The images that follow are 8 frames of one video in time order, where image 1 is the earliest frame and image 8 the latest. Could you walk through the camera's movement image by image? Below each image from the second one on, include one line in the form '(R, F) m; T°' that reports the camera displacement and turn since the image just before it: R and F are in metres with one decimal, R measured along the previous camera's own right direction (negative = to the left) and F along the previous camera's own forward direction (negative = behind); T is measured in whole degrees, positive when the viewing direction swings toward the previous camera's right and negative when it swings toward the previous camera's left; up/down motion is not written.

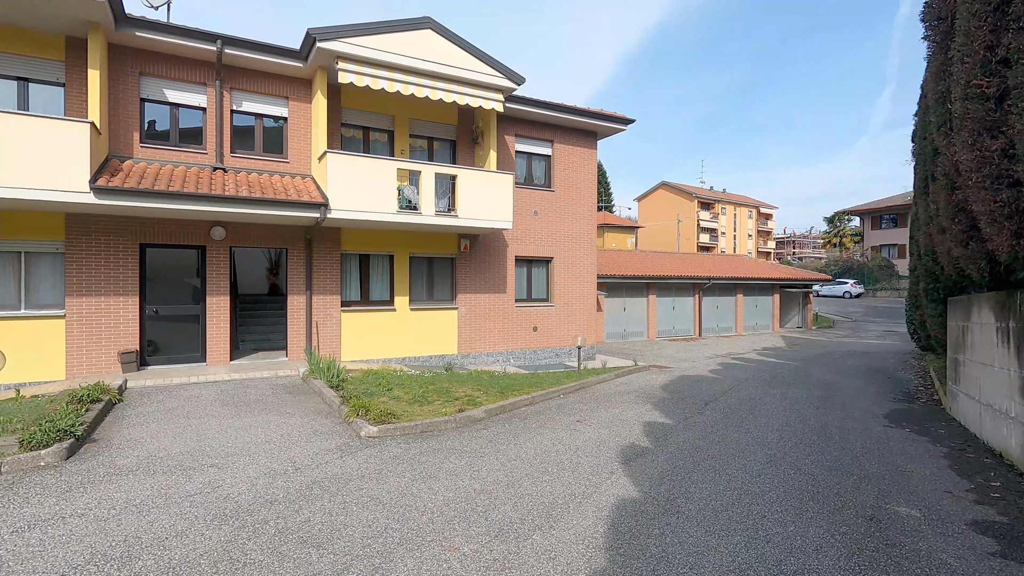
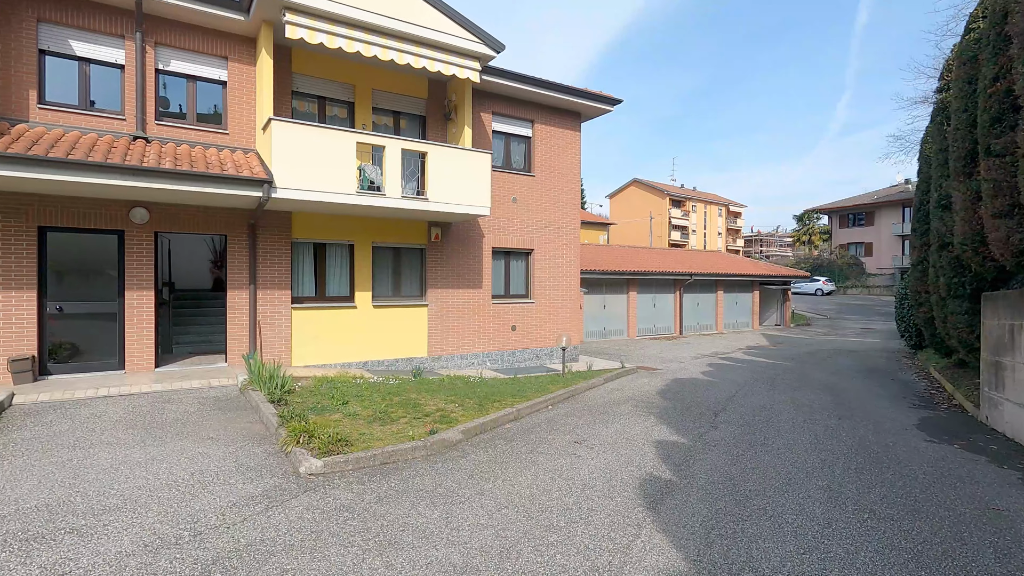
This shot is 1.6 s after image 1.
(-0.2, +1.4) m; +3°
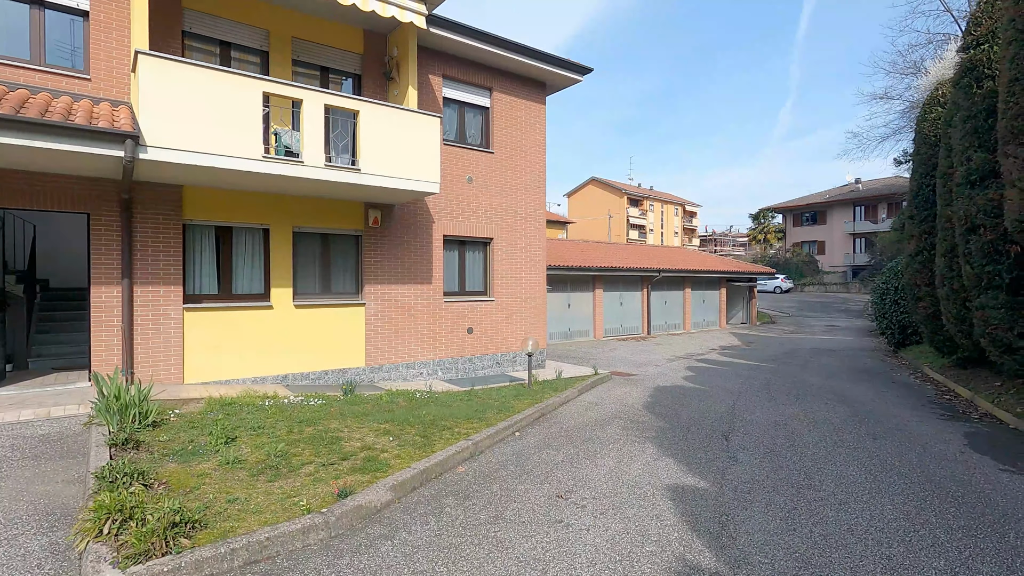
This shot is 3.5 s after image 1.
(0.0, +1.9) m; +5°
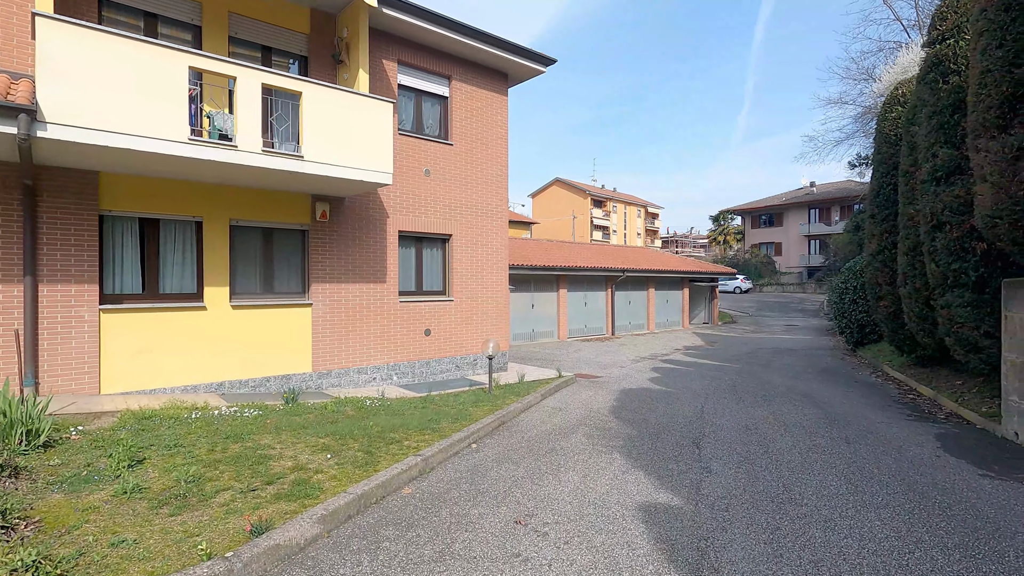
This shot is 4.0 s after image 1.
(+0.1, +0.5) m; +4°
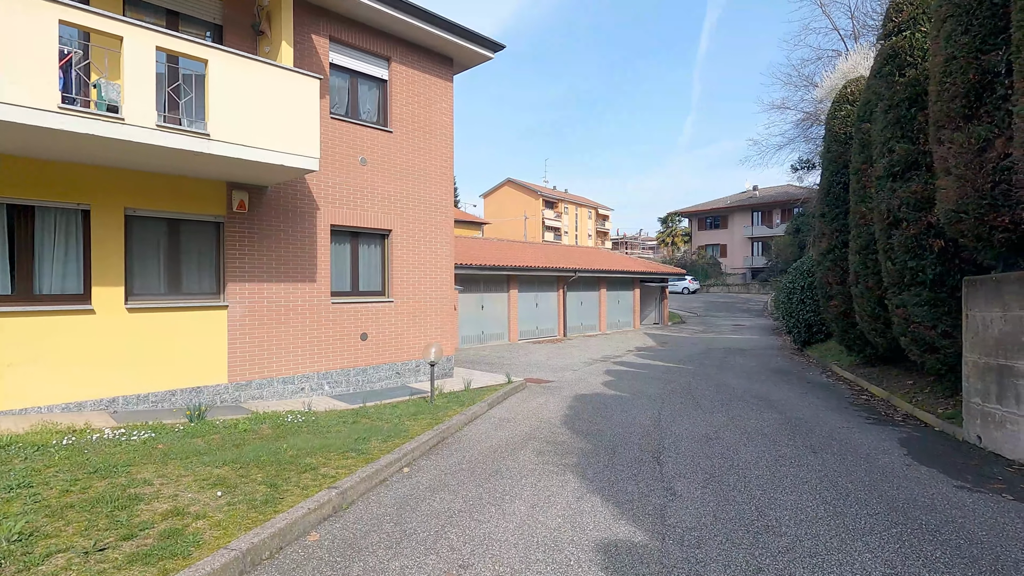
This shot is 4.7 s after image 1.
(+0.1, +0.7) m; +5°
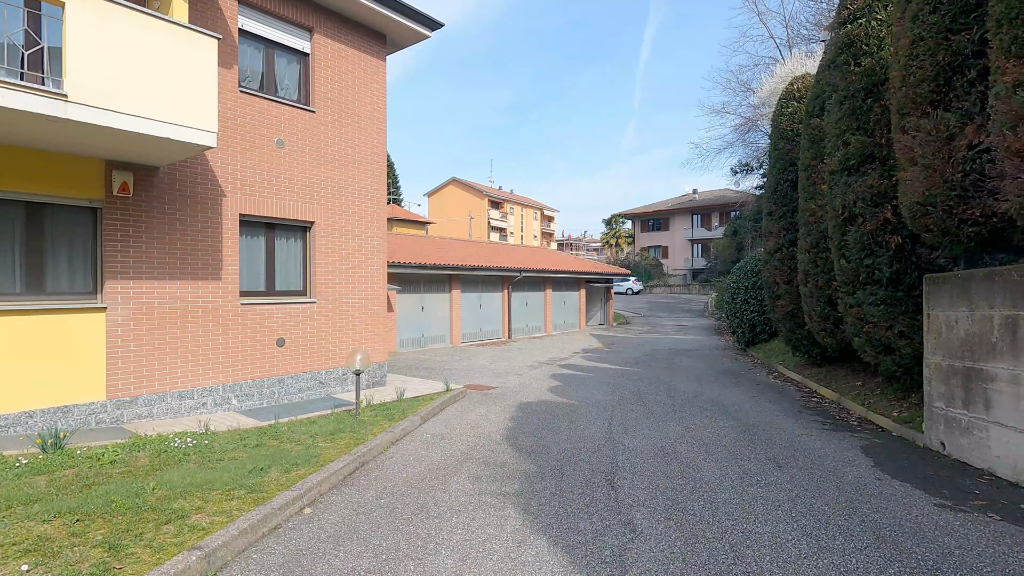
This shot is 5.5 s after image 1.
(+0.1, +0.8) m; +6°
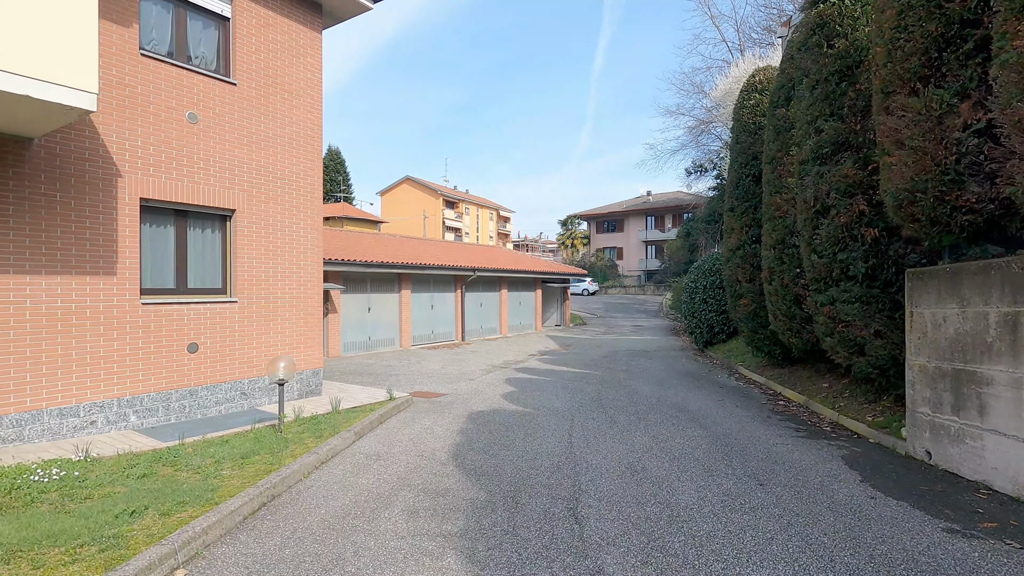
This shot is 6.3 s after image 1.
(+0.1, +0.8) m; +5°
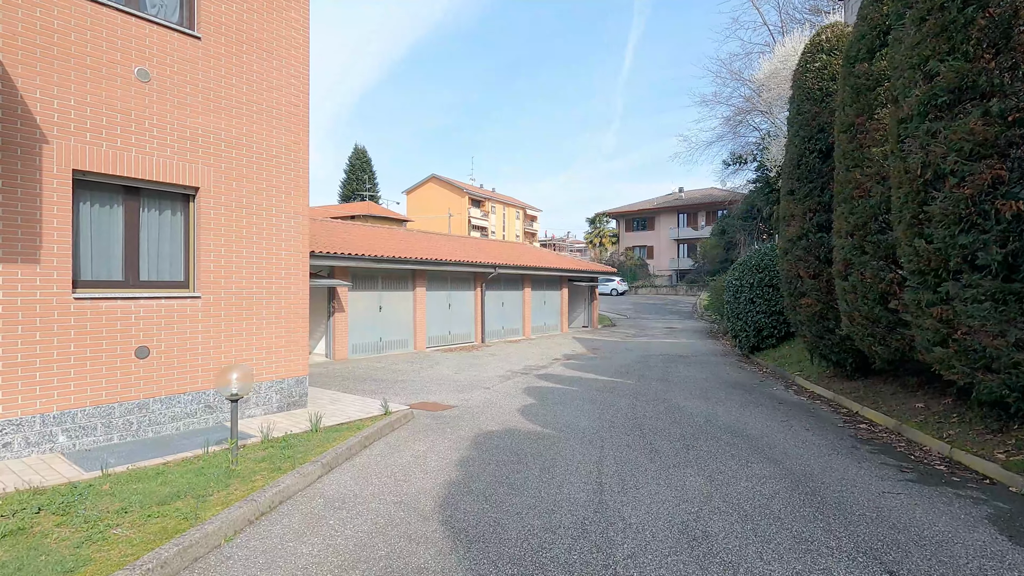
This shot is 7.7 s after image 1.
(+0.1, +1.4) m; -3°
